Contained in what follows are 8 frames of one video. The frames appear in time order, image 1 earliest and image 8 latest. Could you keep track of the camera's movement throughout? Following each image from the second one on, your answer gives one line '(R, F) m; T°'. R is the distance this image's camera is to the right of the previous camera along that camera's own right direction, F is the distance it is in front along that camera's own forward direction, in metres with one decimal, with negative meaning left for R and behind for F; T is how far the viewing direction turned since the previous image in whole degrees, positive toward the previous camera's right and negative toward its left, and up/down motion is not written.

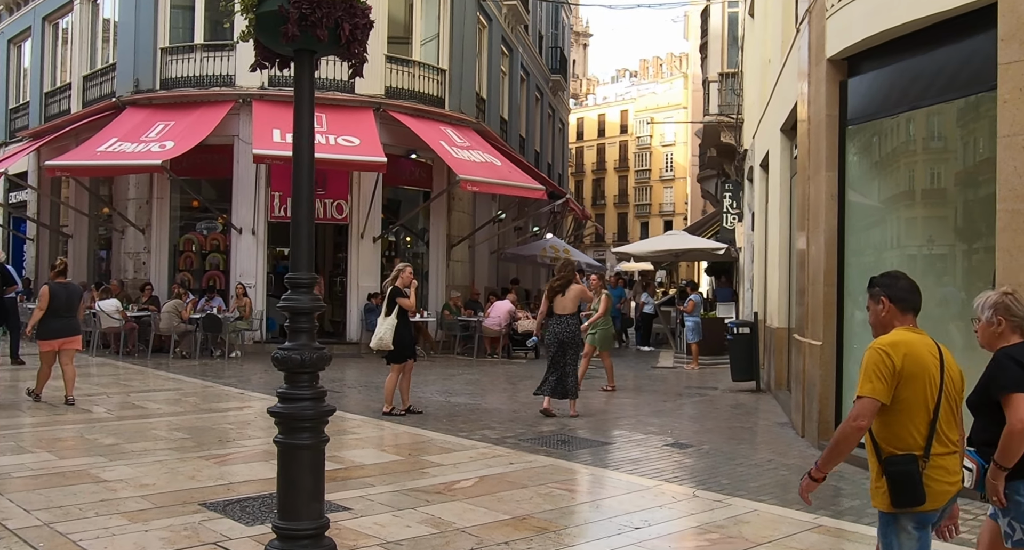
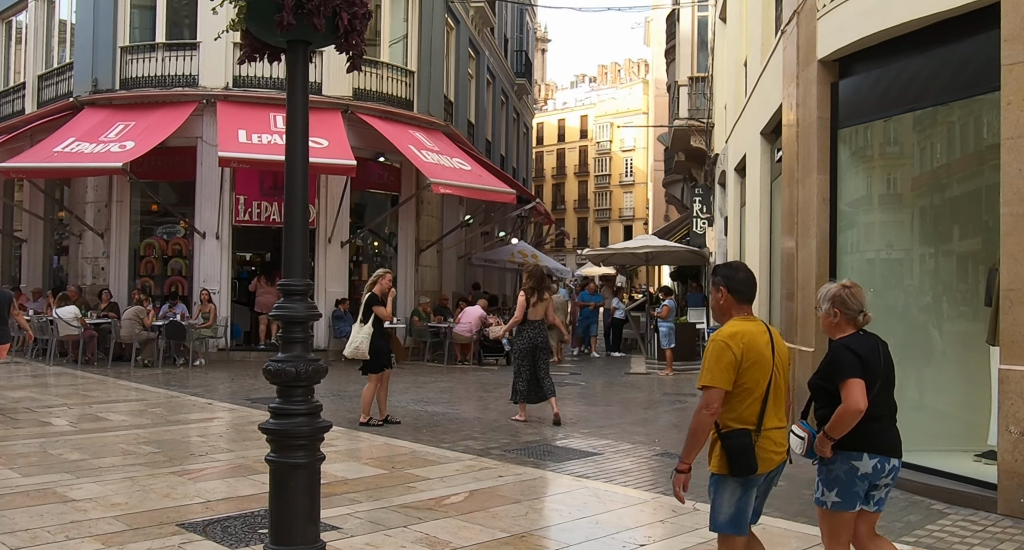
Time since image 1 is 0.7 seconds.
(-0.3, +0.3) m; +3°
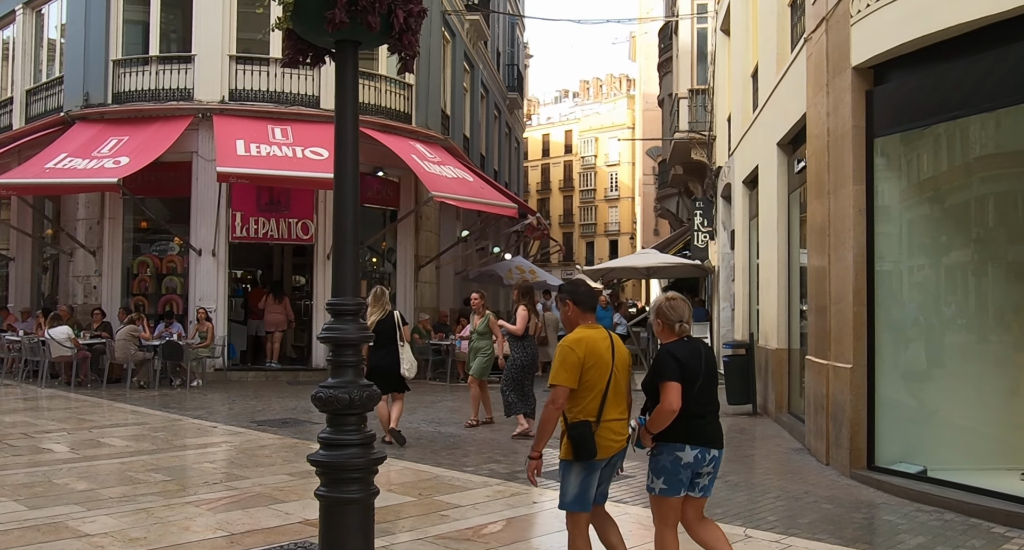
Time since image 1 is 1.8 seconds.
(-0.5, +0.4) m; +1°
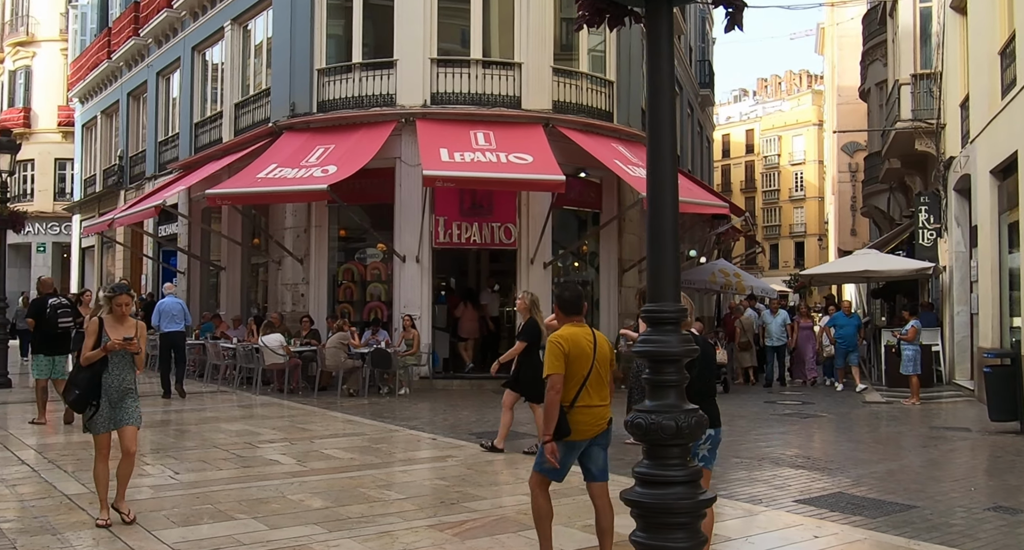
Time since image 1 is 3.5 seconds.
(-0.8, +0.8) m; -10°
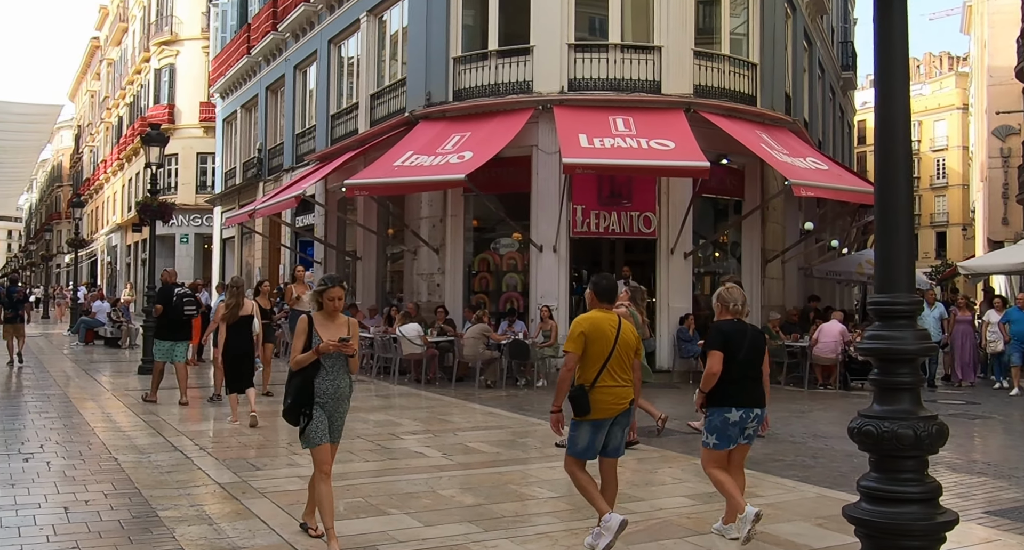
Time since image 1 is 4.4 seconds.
(-0.3, +0.3) m; -7°
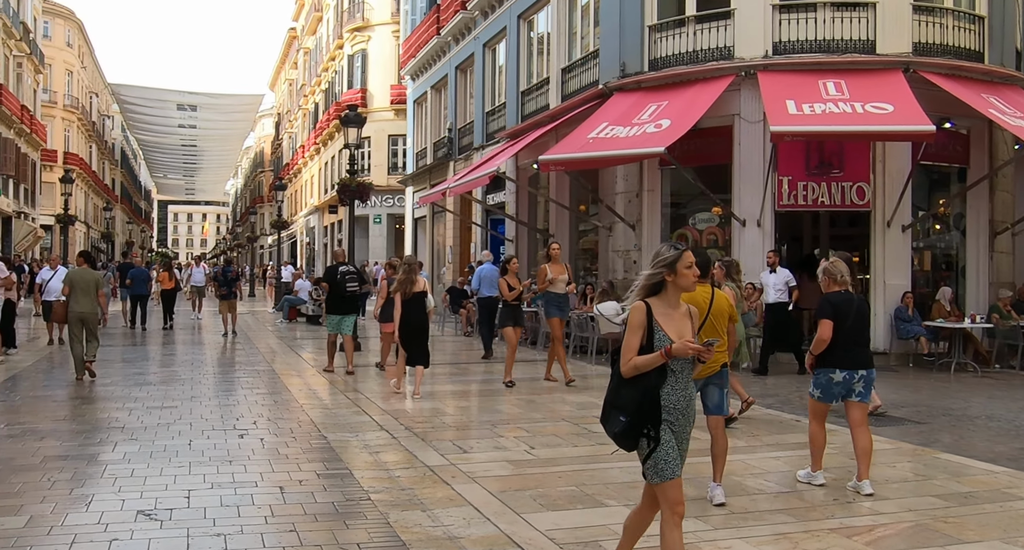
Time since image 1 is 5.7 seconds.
(-0.3, +0.5) m; -11°
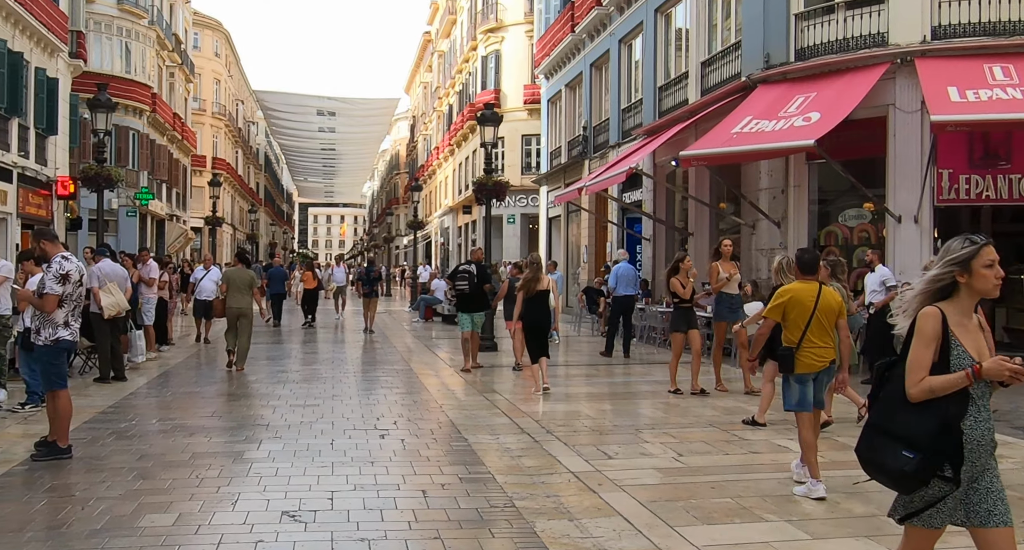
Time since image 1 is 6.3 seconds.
(-0.1, +0.3) m; -8°
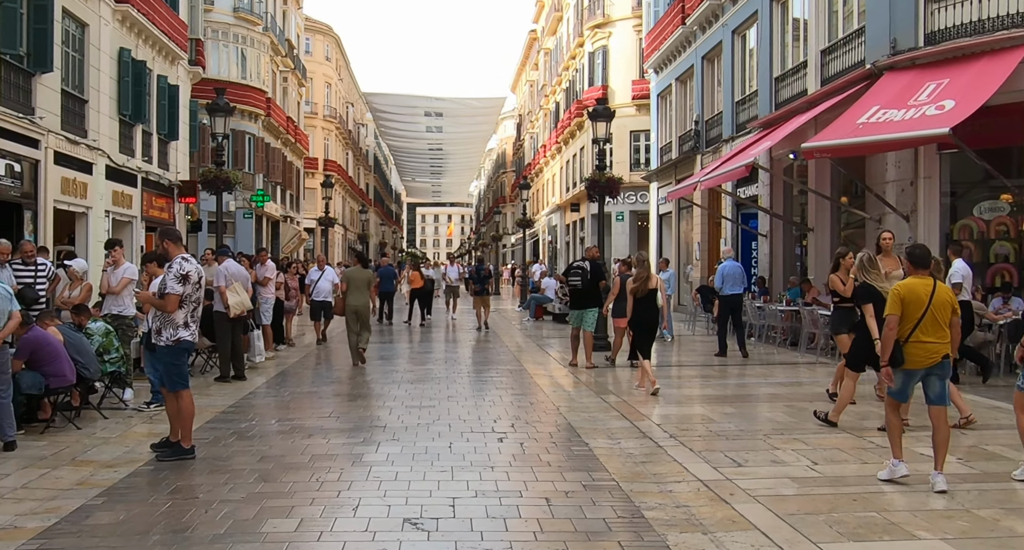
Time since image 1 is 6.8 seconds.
(-0.1, +0.2) m; -6°
